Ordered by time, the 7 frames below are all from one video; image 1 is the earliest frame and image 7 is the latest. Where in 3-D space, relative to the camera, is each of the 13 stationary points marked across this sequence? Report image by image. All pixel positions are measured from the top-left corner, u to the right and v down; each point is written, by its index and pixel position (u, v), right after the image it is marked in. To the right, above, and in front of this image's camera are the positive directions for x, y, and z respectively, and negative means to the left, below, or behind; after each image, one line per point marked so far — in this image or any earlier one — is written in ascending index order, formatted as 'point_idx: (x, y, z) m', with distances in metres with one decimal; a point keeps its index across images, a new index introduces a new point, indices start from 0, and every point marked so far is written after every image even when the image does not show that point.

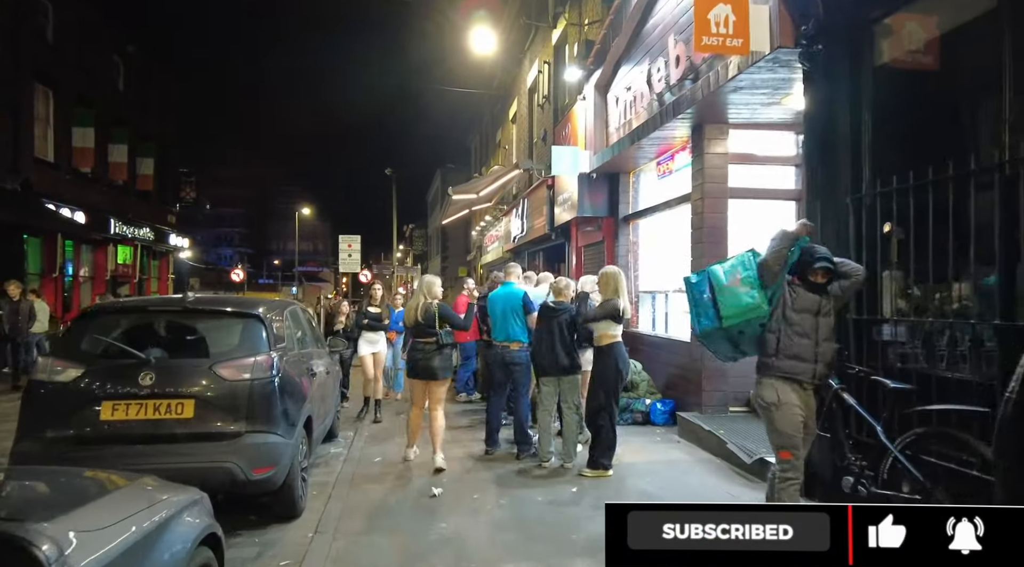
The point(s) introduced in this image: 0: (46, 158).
0: (-12.8, +3.4, +19.6) m
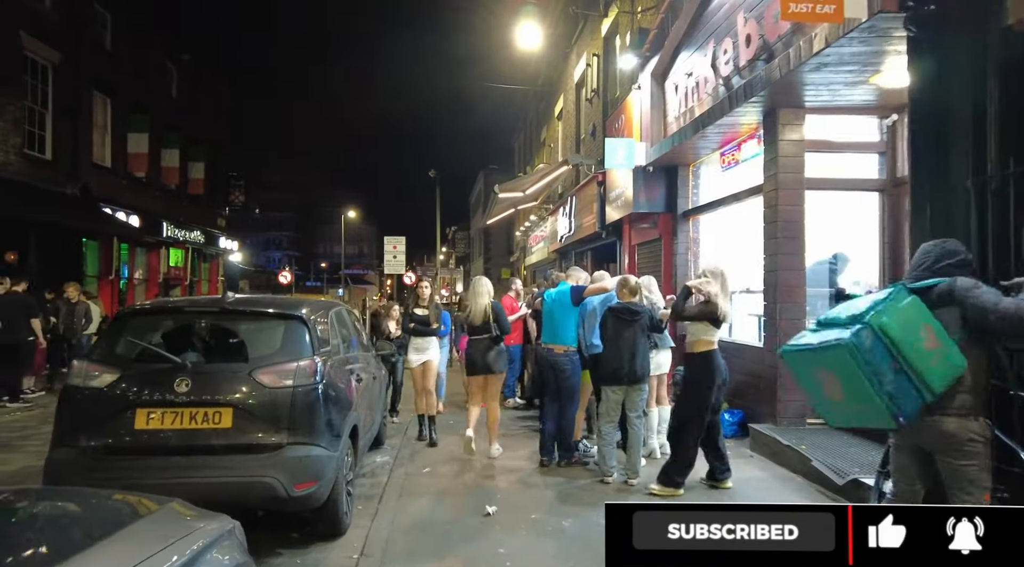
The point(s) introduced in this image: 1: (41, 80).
0: (-11.5, +3.4, +19.8) m
1: (-11.3, +4.9, +17.1) m
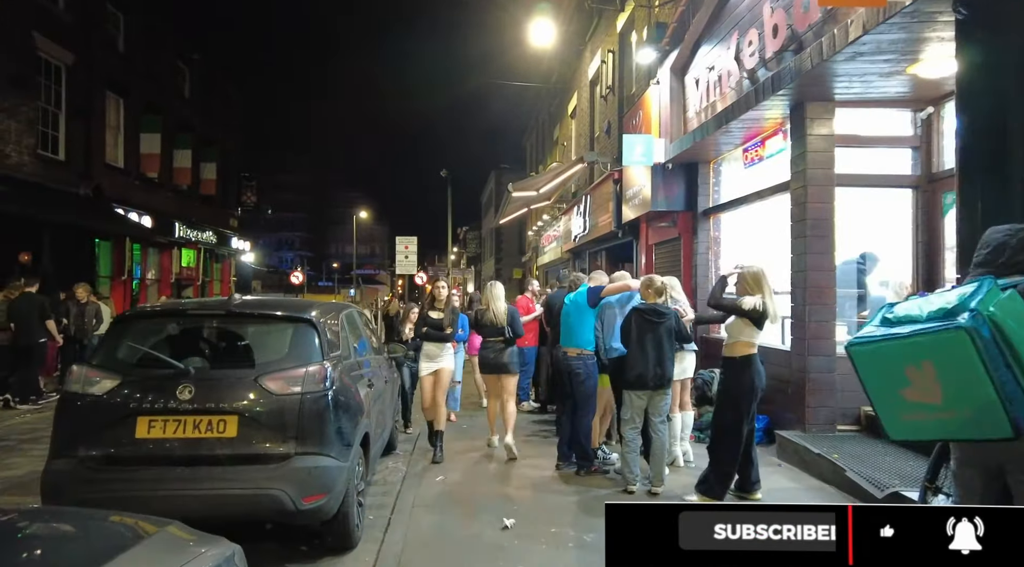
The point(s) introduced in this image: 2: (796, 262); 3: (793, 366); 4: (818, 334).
0: (-11.1, +3.3, +19.8) m
1: (-11.0, +4.8, +17.0) m
2: (+2.9, +0.2, +7.2) m
3: (+2.9, -0.9, +7.4) m
4: (+3.1, -0.5, +7.0) m
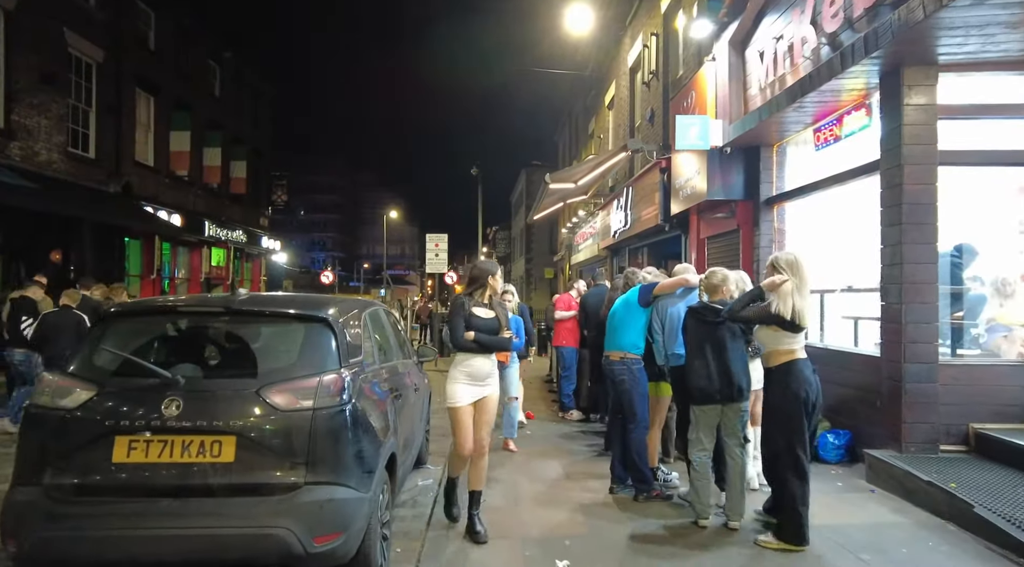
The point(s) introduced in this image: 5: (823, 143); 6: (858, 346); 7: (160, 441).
0: (-10.1, +3.4, +19.4) m
1: (-10.2, +4.9, +16.6) m
2: (+3.3, +0.3, +6.2) m
3: (+3.4, -0.8, +6.4) m
4: (+3.5, -0.5, +6.0) m
5: (+3.6, +1.6, +8.1) m
6: (+3.6, -0.6, +7.4) m
7: (-1.7, -0.8, +3.4) m
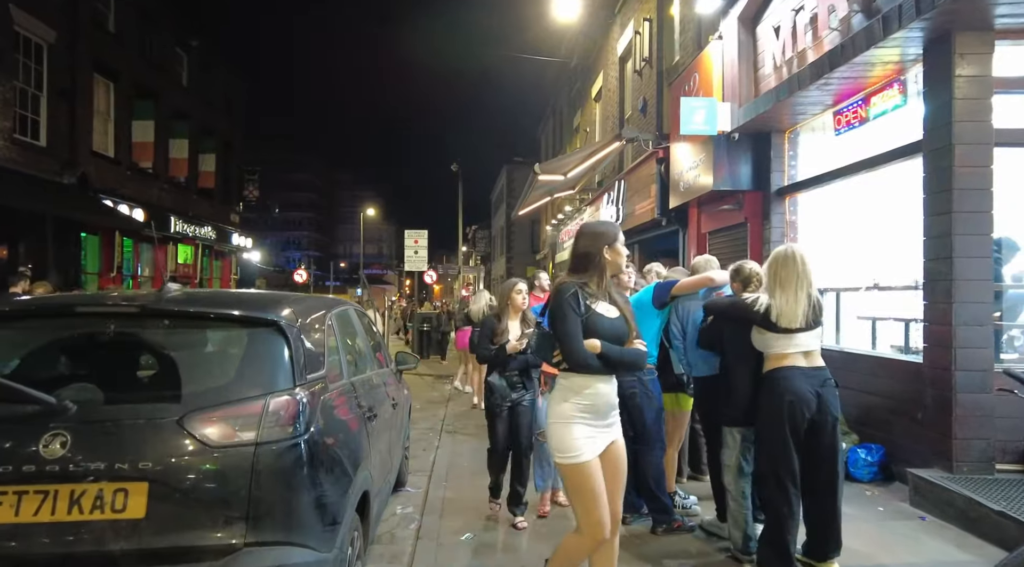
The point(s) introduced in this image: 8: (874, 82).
0: (-10.6, +3.4, +18.2) m
1: (-10.5, +4.9, +15.4) m
2: (+3.3, +0.3, +5.5) m
3: (+3.3, -0.8, +5.6) m
4: (+3.4, -0.4, +5.2) m
5: (+3.5, +1.6, +7.3) m
6: (+3.5, -0.6, +6.6) m
7: (-1.7, -0.7, +2.5) m
8: (+3.4, +1.9, +6.6) m
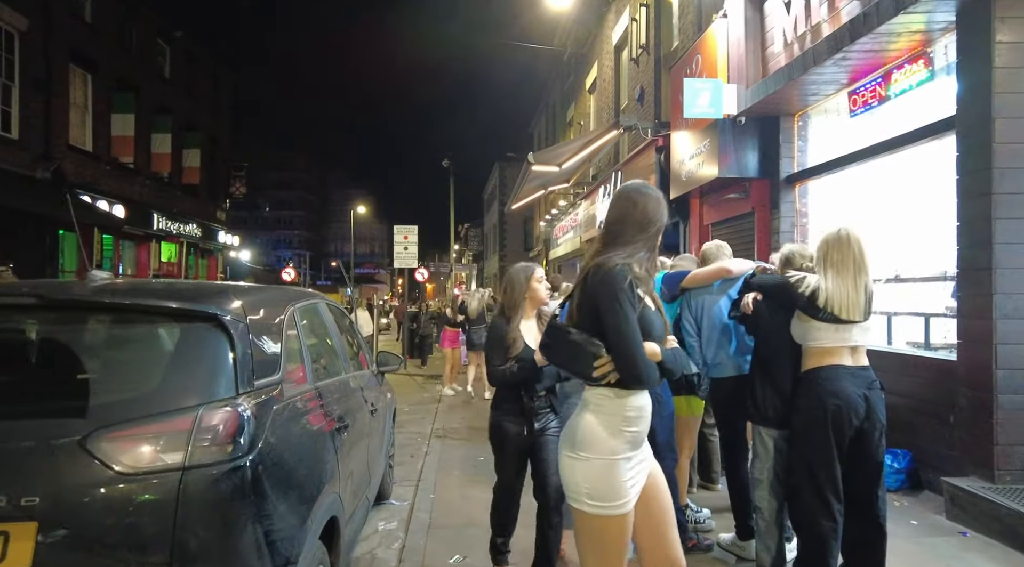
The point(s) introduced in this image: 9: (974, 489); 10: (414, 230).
0: (-10.8, +3.5, +17.5) m
1: (-10.7, +5.0, +14.8) m
2: (+3.2, +0.4, +5.0) m
3: (+3.3, -0.7, +5.1) m
4: (+3.4, -0.4, +4.7) m
5: (+3.4, +1.7, +6.8) m
6: (+3.5, -0.5, +6.1) m
7: (-1.7, -0.7, +2.0) m
8: (+3.4, +2.0, +6.1) m
9: (+3.1, -1.4, +4.6) m
10: (-2.4, +1.3, +17.5) m
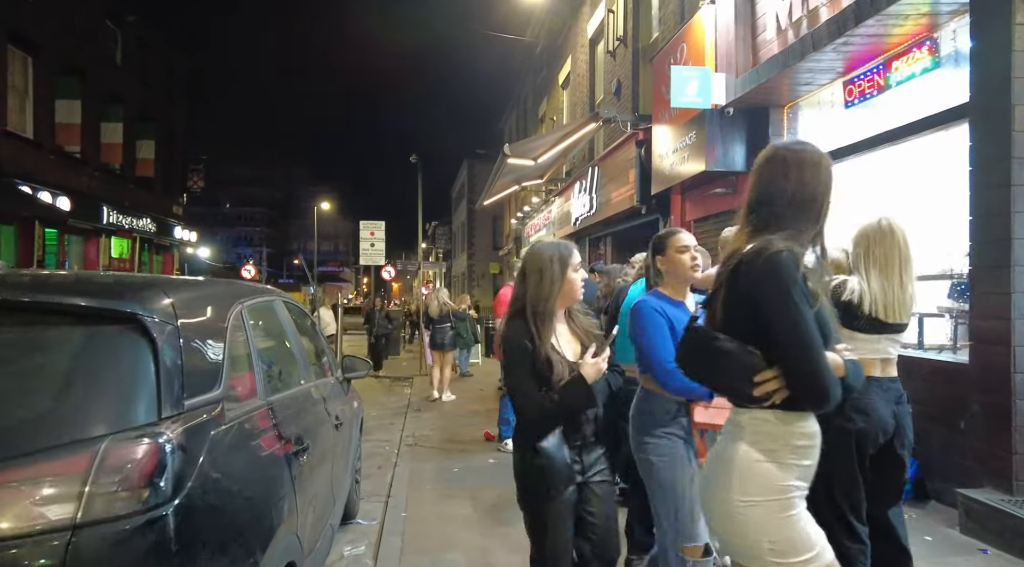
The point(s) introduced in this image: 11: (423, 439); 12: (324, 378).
0: (-11.5, +3.5, +16.5) m
1: (-11.2, +5.0, +13.7) m
2: (+3.1, +0.4, +4.6) m
3: (+3.1, -0.7, +4.8) m
4: (+3.3, -0.4, +4.4) m
5: (+3.2, +1.7, +6.5) m
6: (+3.3, -0.5, +5.8) m
7: (-1.7, -0.7, +1.4) m
8: (+3.2, +2.0, +5.8) m
9: (+3.0, -1.4, +4.3) m
10: (-3.1, +1.4, +16.9) m
11: (-1.0, -1.7, +7.7) m
12: (-1.1, -0.5, +4.1) m
